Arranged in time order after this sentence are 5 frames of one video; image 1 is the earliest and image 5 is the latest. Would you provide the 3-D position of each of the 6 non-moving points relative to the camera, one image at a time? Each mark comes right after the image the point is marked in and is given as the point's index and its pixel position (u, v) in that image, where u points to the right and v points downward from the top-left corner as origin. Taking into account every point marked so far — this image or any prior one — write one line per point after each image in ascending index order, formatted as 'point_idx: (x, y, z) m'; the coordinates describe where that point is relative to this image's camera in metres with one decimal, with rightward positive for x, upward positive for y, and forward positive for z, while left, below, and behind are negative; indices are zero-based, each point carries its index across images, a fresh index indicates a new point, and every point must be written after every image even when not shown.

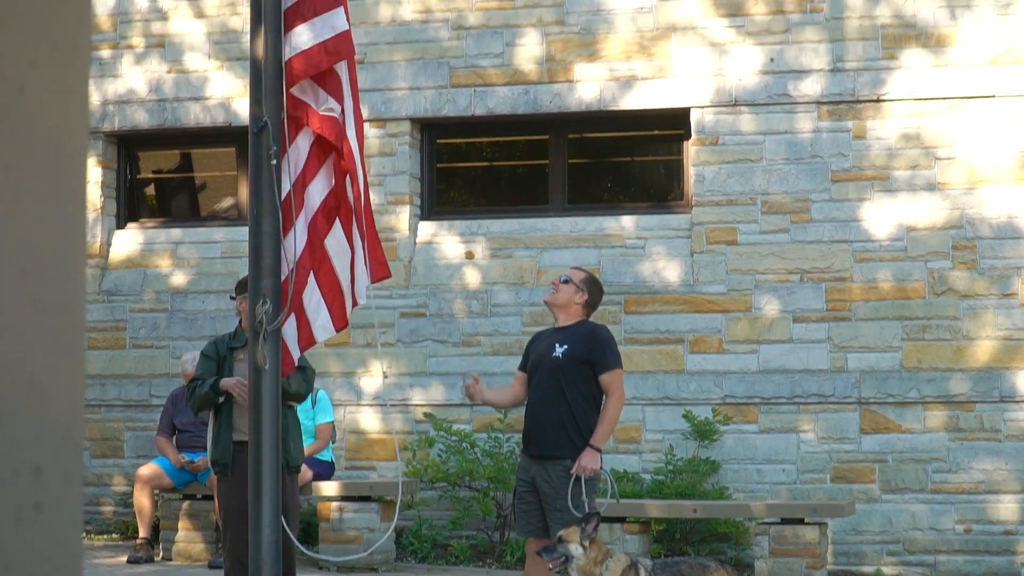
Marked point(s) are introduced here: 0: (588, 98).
0: (+0.3, +0.9, +9.3) m
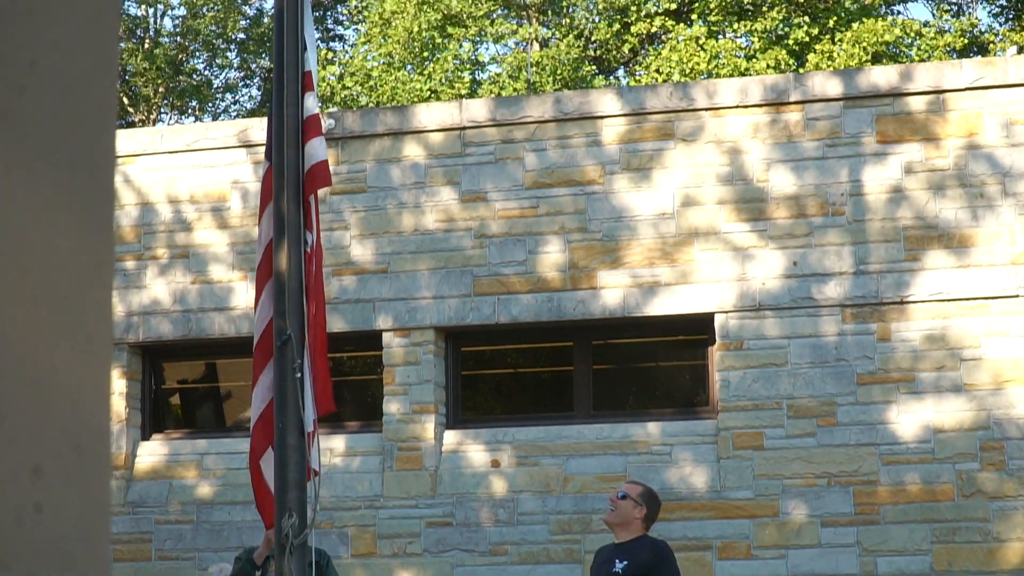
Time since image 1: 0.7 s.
0: (+0.5, -0.1, +9.3) m
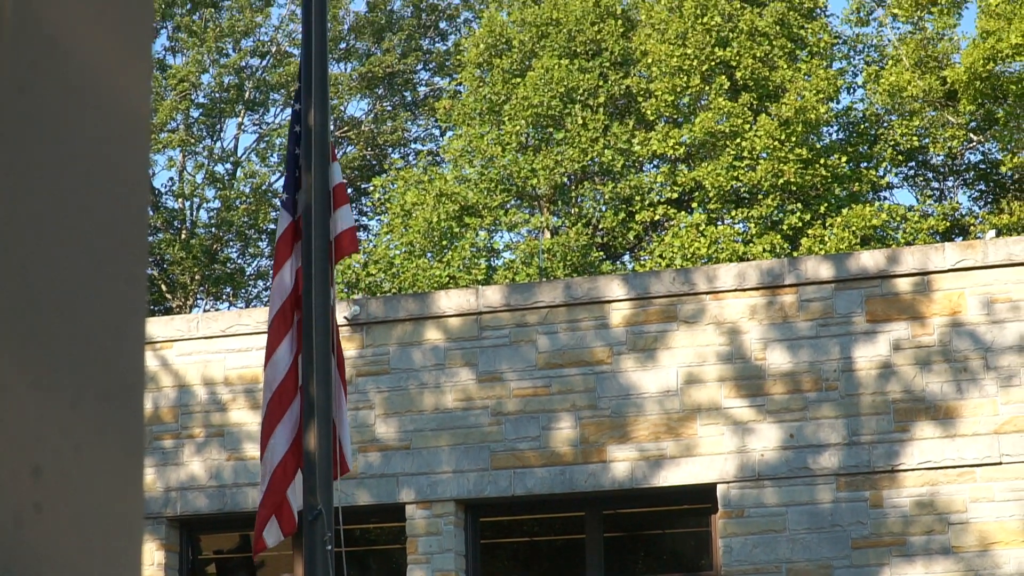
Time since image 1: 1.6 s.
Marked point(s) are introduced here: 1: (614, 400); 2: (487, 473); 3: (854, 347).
0: (+0.5, -0.9, +9.9) m
1: (+0.5, -0.5, +10.0) m
2: (-0.1, -0.9, +10.1) m
3: (+1.7, -0.3, +9.9) m
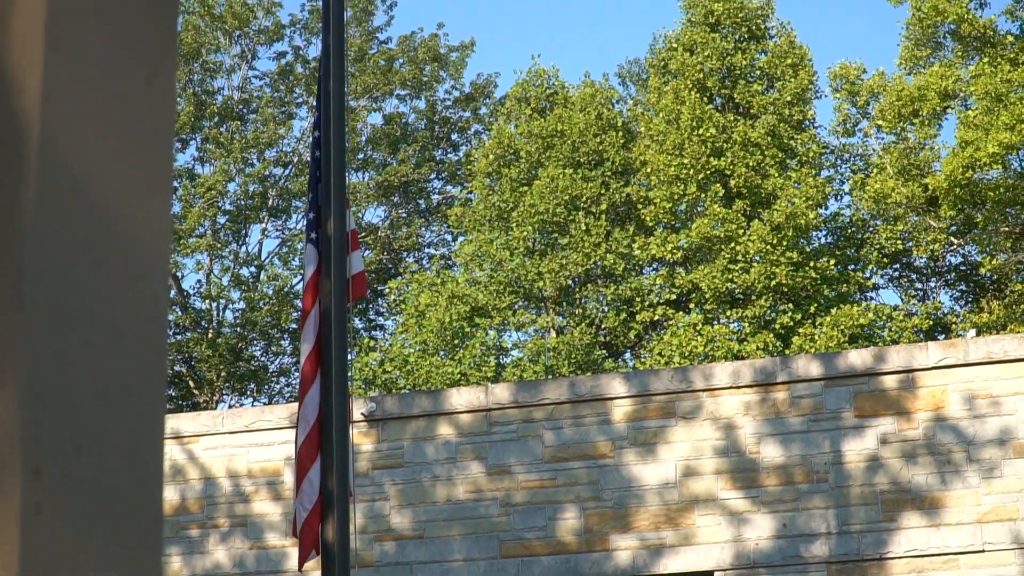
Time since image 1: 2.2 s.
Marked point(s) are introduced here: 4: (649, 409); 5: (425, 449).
0: (+0.6, -1.4, +10.5) m
1: (+0.5, -1.0, +10.6) m
2: (-0.1, -1.4, +10.7) m
3: (+1.7, -0.8, +10.5) m
4: (+0.7, -0.6, +10.7) m
5: (-0.5, -0.8, +11.0) m
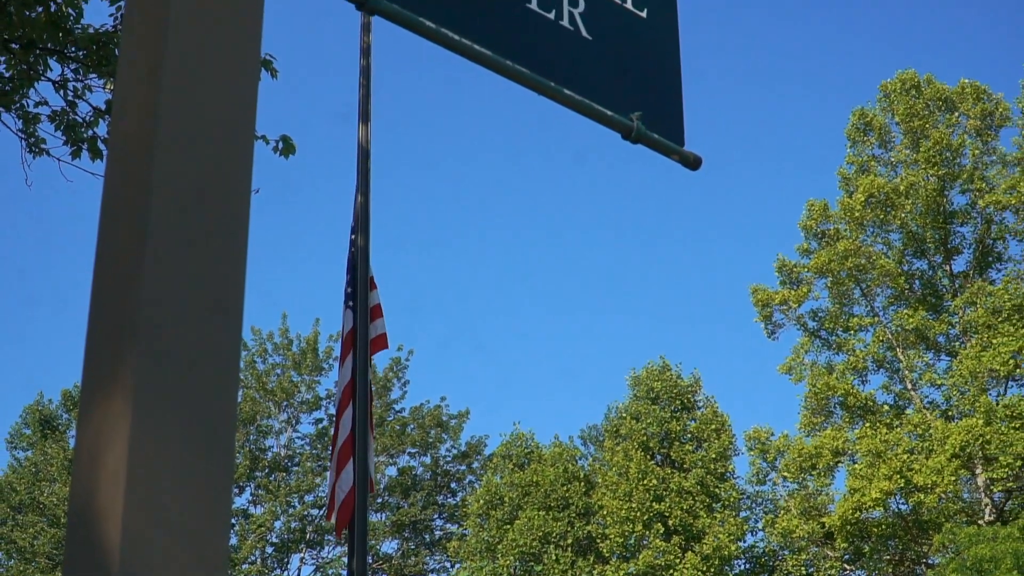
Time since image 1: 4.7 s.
0: (+0.5, -3.5, +13.2) m
1: (+0.4, -3.1, +13.4) m
2: (-0.2, -3.5, +13.4) m
3: (+1.6, -2.9, +13.3) m
4: (+0.6, -2.7, +13.6) m
5: (-0.6, -3.0, +13.8) m
